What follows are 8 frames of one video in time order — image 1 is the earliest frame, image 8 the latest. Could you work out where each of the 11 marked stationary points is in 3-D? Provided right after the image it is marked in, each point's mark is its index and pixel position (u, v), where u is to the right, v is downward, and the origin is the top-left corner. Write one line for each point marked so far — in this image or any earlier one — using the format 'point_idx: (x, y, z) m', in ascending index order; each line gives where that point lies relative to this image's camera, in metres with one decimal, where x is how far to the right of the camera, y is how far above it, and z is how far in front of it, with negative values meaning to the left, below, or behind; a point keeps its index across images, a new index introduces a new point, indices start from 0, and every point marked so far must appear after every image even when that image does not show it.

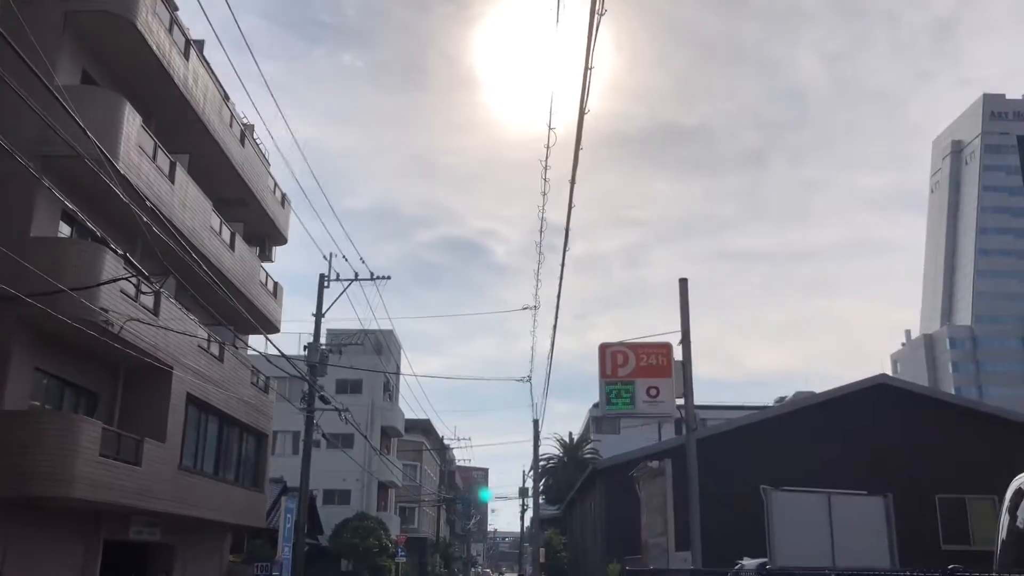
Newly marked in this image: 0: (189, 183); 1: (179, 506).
0: (-6.7, +2.2, +18.5) m
1: (-6.9, -4.5, +18.4) m
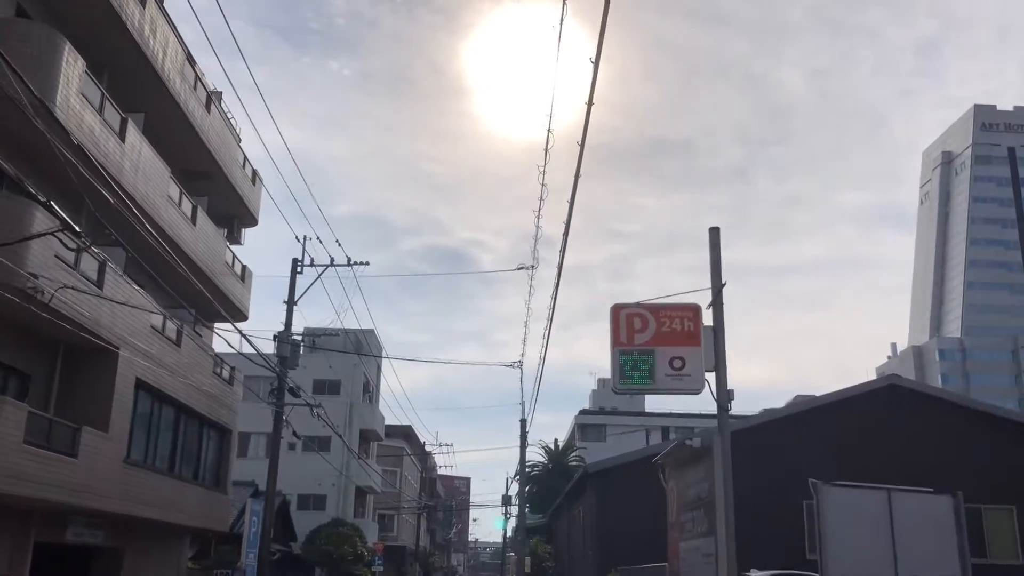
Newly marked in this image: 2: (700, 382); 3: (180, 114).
0: (-6.8, +2.7, +16.6) m
1: (-7.1, -4.0, +16.4) m
2: (+1.7, -0.8, +8.0) m
3: (-6.9, +3.6, +18.7) m
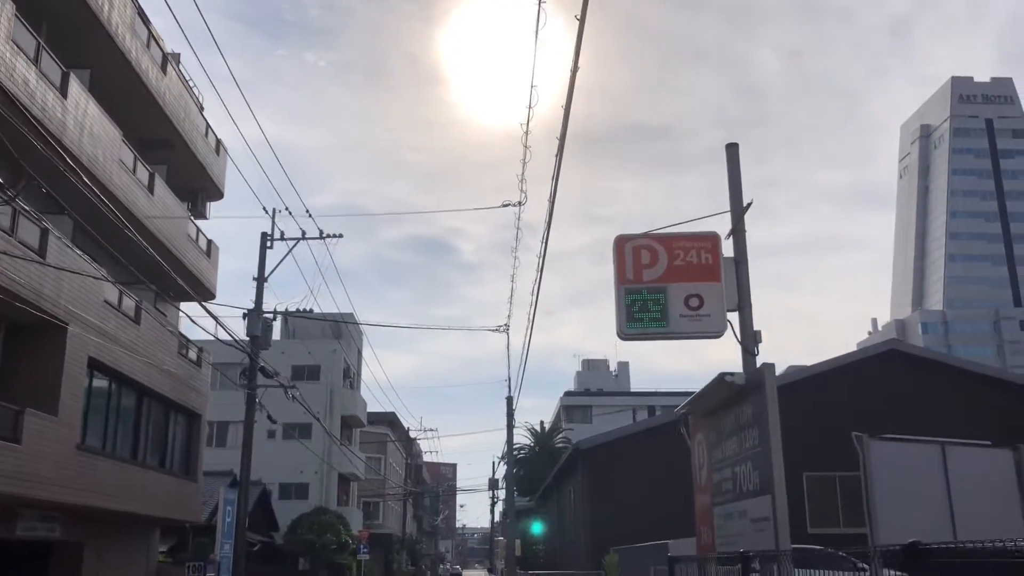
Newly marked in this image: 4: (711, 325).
0: (-7.2, +3.2, +15.2) m
1: (-7.3, -3.5, +15.1) m
2: (+1.6, -0.3, +6.8) m
3: (-7.3, +4.1, +17.3) m
4: (+1.5, -0.3, +6.8) m
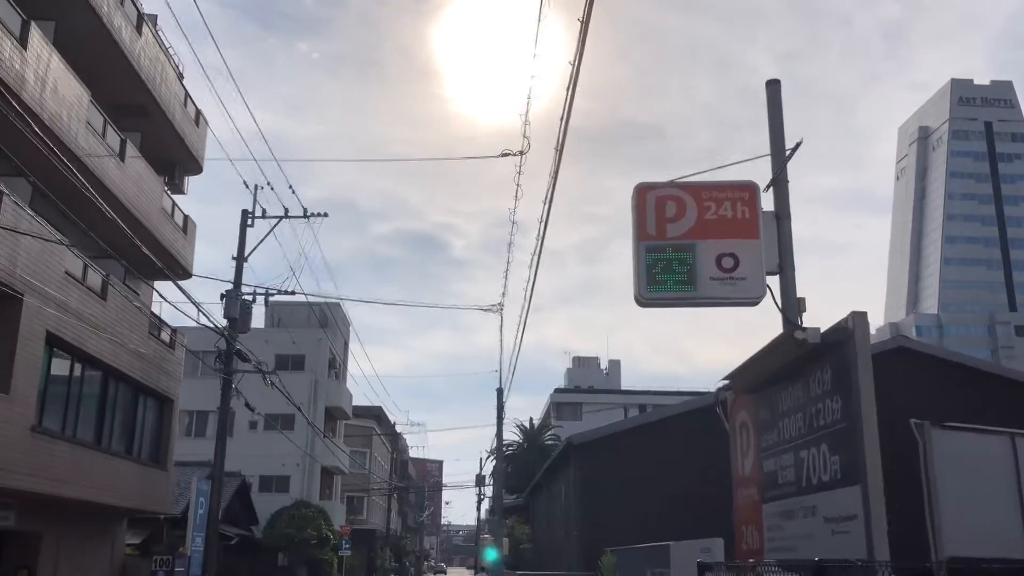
0: (-7.2, +3.6, +14.1) m
1: (-7.5, -3.0, +14.0) m
2: (+1.6, 0.0, +5.8) m
3: (-7.4, +4.6, +16.1) m
4: (+1.5, 0.0, +5.8) m
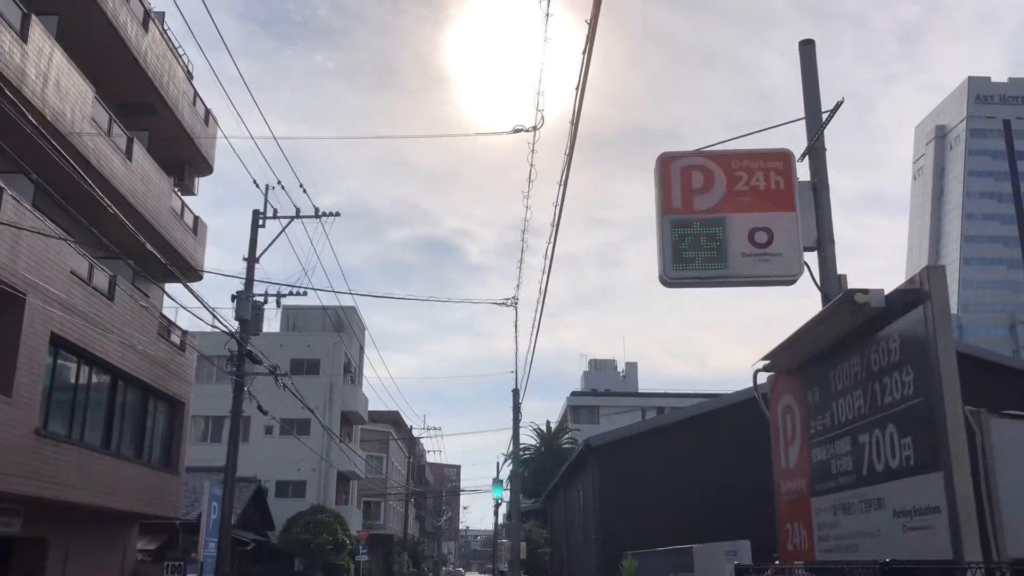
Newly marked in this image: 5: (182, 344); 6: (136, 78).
0: (-7.0, +3.6, +13.7) m
1: (-7.2, -3.0, +13.6) m
2: (+1.7, +0.1, +5.3) m
3: (-7.1, +4.6, +15.8) m
4: (+1.6, +0.1, +5.3) m
5: (-7.4, -1.2, +20.0) m
6: (-7.4, +4.1, +17.6) m
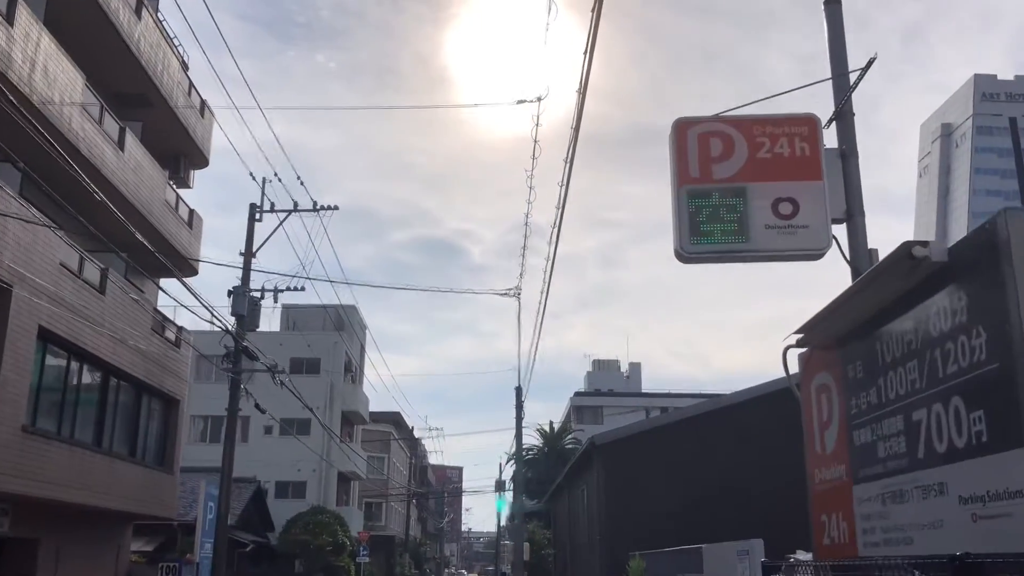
0: (-7.0, +3.7, +13.3) m
1: (-7.2, -2.9, +13.2) m
2: (+1.7, +0.3, +4.8) m
3: (-7.1, +4.7, +15.4) m
4: (+1.6, +0.3, +4.8) m
5: (-7.3, -1.1, +19.6) m
6: (-7.3, +4.2, +17.2) m
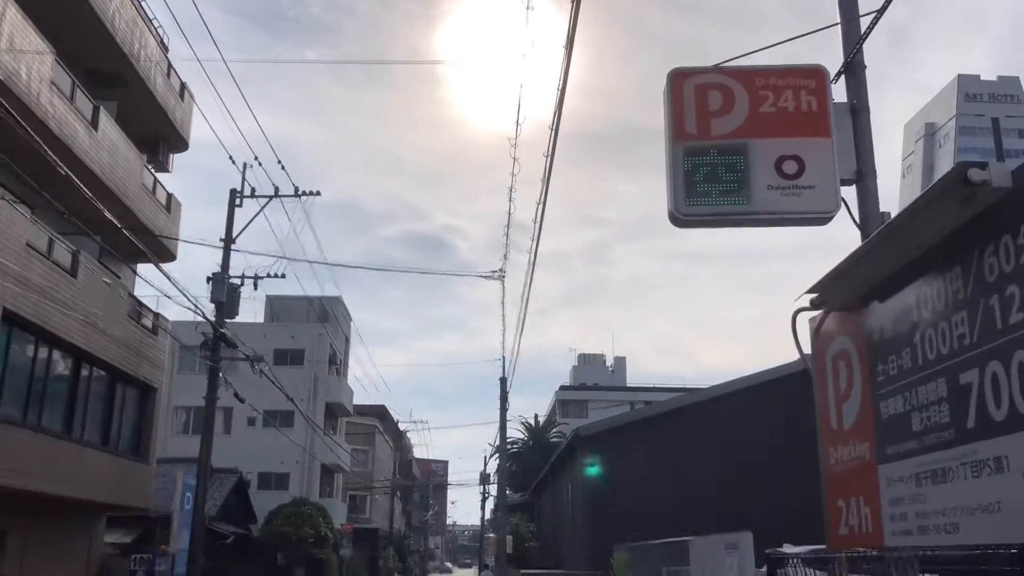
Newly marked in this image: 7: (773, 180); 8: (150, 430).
0: (-7.2, +4.0, +12.8) m
1: (-7.4, -2.6, +12.7) m
2: (+1.6, +0.5, +4.4) m
3: (-7.3, +5.0, +14.9) m
4: (+1.5, +0.4, +4.4) m
5: (-7.6, -0.8, +19.1) m
6: (-7.6, +4.5, +16.7) m
7: (+1.3, +0.5, +4.5) m
8: (-7.7, -3.0, +19.1) m
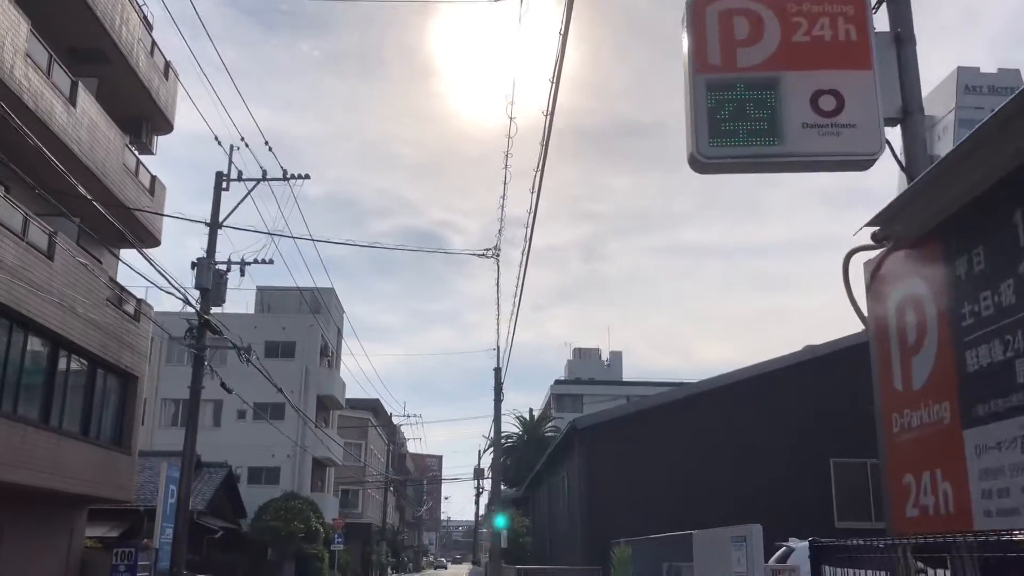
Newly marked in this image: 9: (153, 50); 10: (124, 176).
0: (-7.2, +4.3, +12.2) m
1: (-7.5, -2.3, +12.1) m
2: (+1.6, +0.7, +3.9) m
3: (-7.4, +5.3, +14.3) m
4: (+1.5, +0.6, +3.9) m
5: (-7.7, -0.5, +18.5) m
6: (-7.7, +4.8, +16.0) m
7: (+1.3, +0.7, +4.0) m
8: (-7.8, -2.7, +18.5) m
9: (-7.5, +5.0, +18.9) m
10: (-7.5, +2.1, +17.3) m
